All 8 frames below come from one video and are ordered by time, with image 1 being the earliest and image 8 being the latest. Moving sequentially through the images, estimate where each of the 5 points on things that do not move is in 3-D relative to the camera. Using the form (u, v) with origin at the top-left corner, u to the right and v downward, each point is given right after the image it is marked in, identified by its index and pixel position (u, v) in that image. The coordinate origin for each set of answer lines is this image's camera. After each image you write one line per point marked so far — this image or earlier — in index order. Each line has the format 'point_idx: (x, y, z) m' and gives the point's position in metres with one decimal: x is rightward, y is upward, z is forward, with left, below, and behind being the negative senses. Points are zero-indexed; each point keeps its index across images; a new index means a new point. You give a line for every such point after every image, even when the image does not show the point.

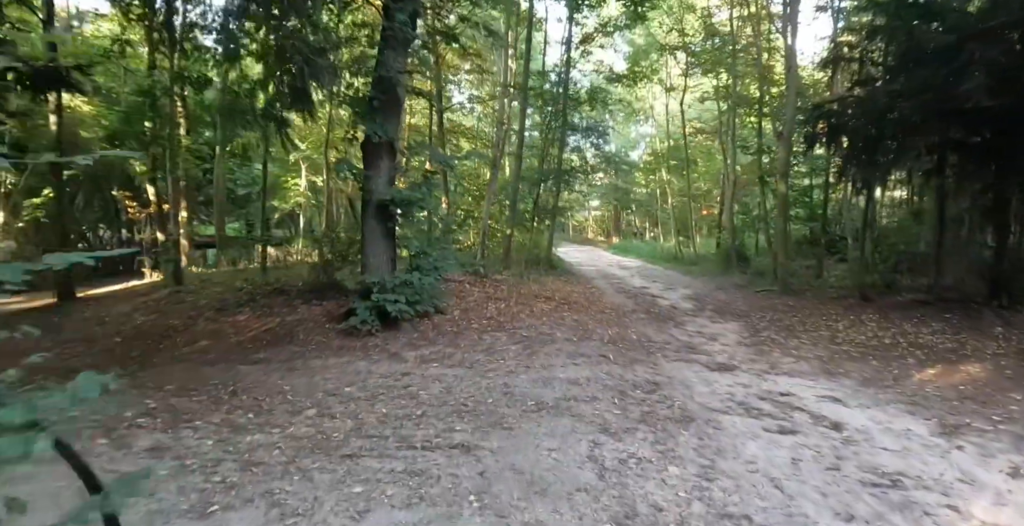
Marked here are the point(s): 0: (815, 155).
0: (+7.0, +2.5, +16.1) m
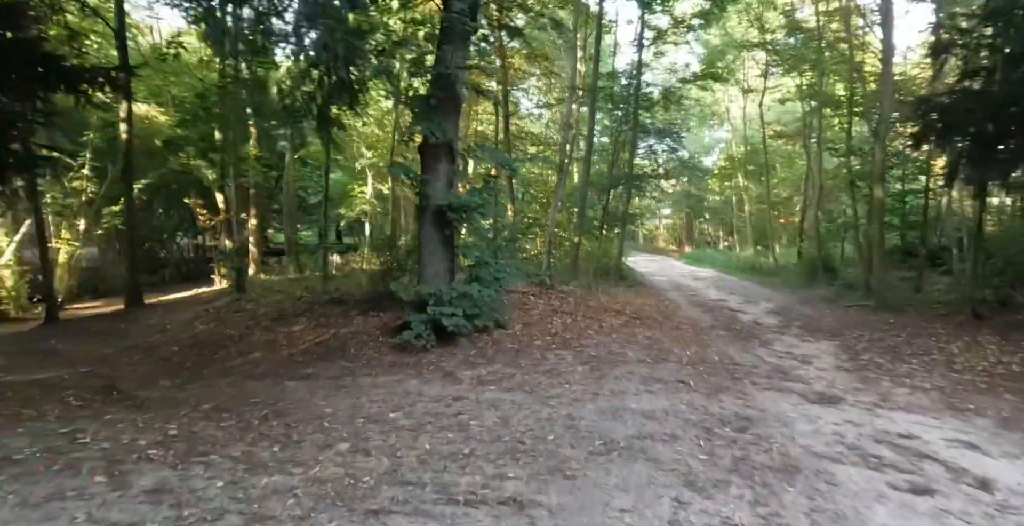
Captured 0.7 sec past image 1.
0: (+8.5, +2.2, +14.6) m
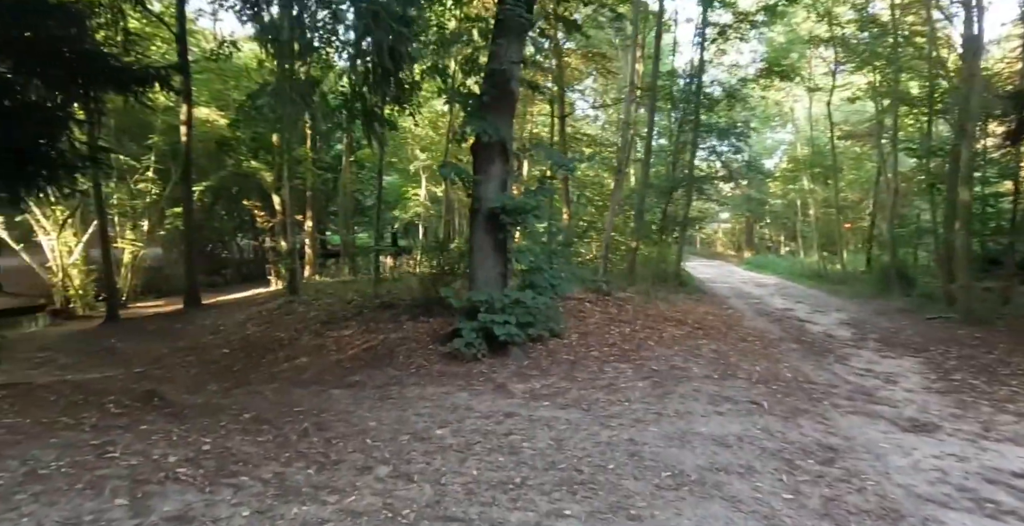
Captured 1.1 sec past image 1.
0: (+9.6, +2.0, +13.5) m
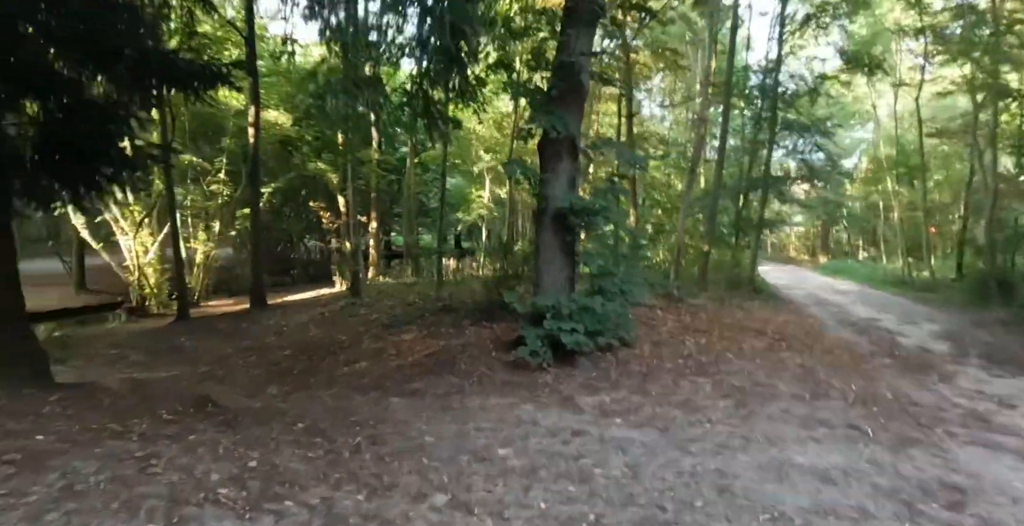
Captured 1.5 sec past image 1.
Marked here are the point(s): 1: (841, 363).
0: (+10.8, +1.9, +12.2) m
1: (+3.6, -1.1, +7.7) m
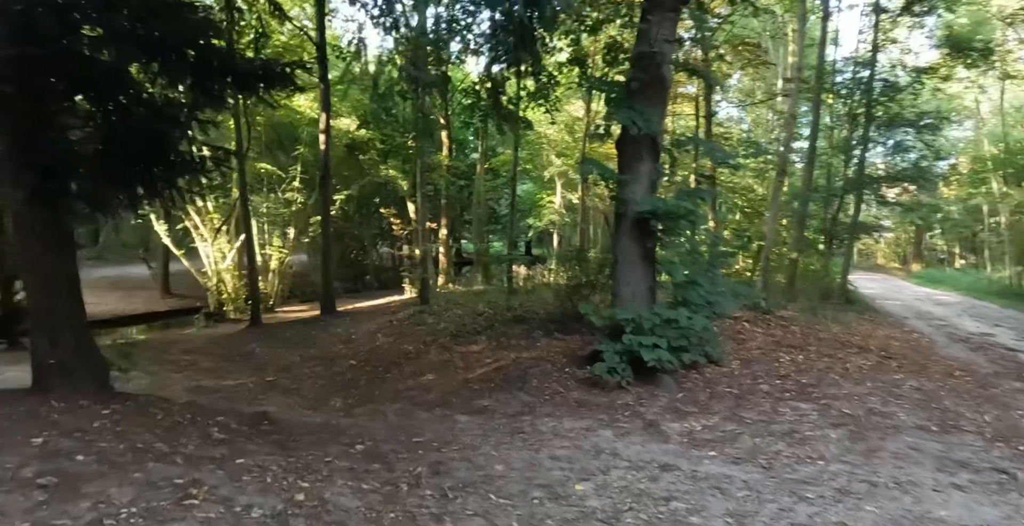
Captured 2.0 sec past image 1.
0: (+12.0, +1.7, +10.6) m
1: (+4.4, -1.2, +6.7) m
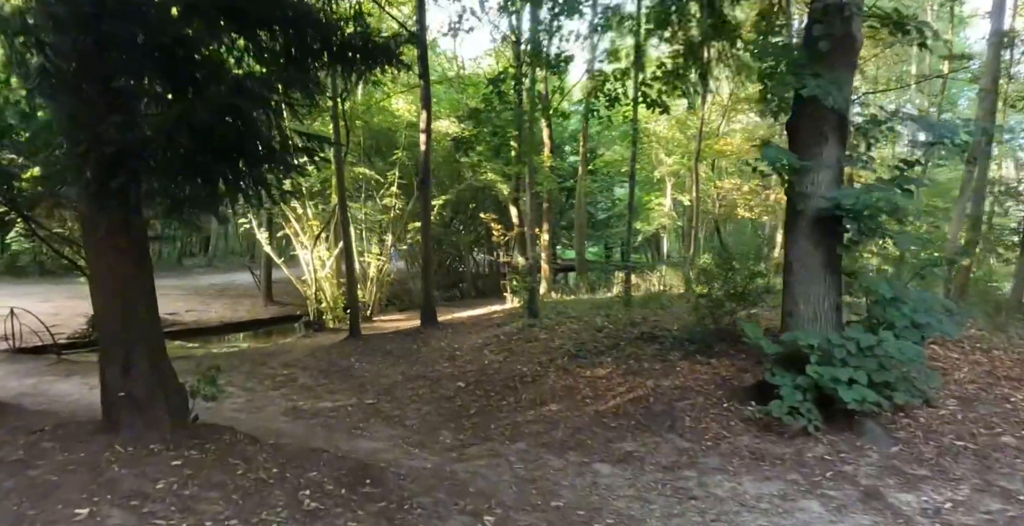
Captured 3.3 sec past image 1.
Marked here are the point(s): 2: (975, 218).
0: (+13.5, +1.7, +7.7) m
1: (+5.5, -1.3, +4.9) m
2: (+7.5, +0.7, +11.1) m
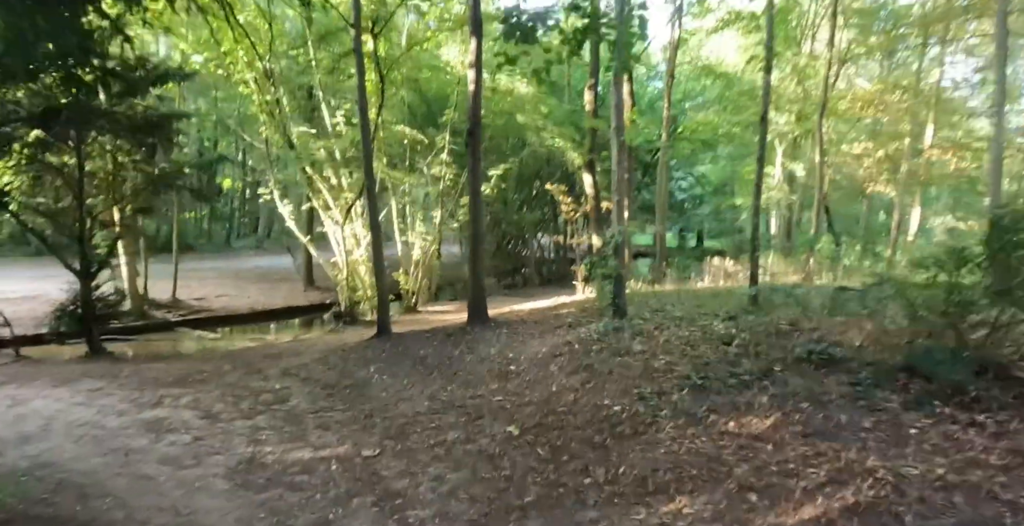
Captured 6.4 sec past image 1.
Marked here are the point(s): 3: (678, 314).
0: (+14.1, +1.7, +3.3) m
1: (+5.8, -1.2, +1.2) m
2: (+8.3, +0.9, +7.2) m
3: (+1.9, -0.6, +8.0) m
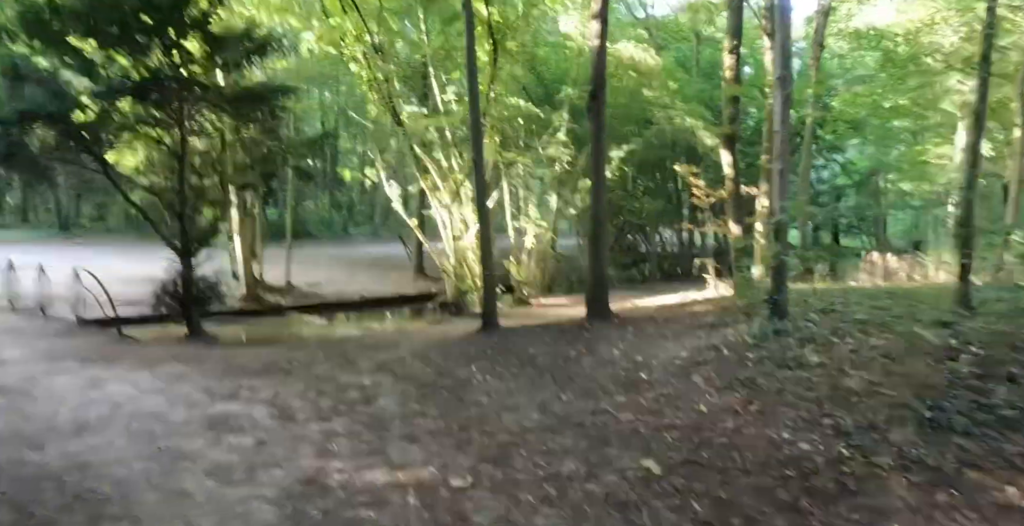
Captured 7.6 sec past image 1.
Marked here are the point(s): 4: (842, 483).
0: (+14.4, +1.5, -0.4) m
1: (+5.8, -1.2, -1.0) m
2: (+9.4, +0.8, +4.4) m
3: (+3.1, -0.5, +6.2) m
4: (+1.5, -1.0, +3.1) m
